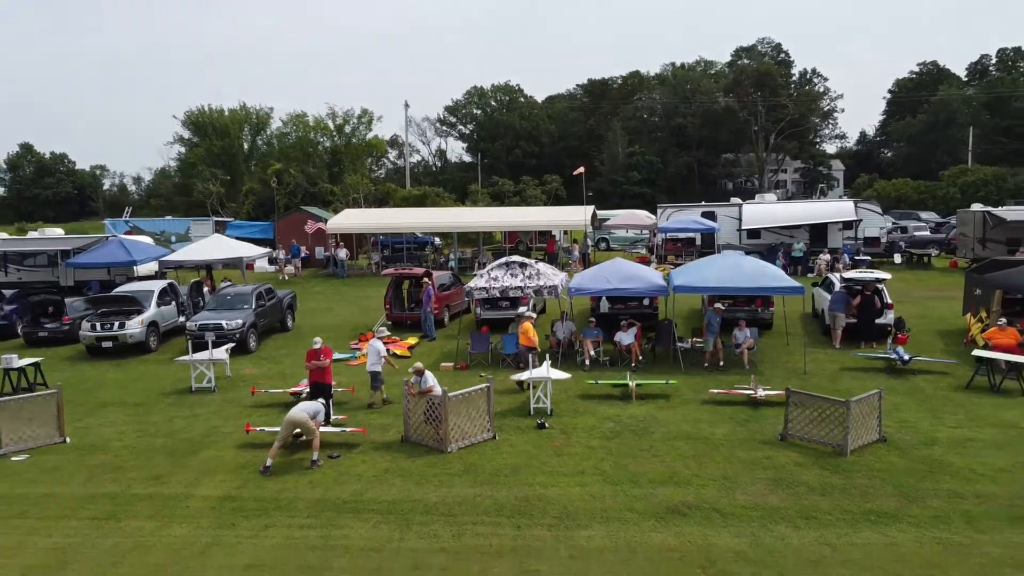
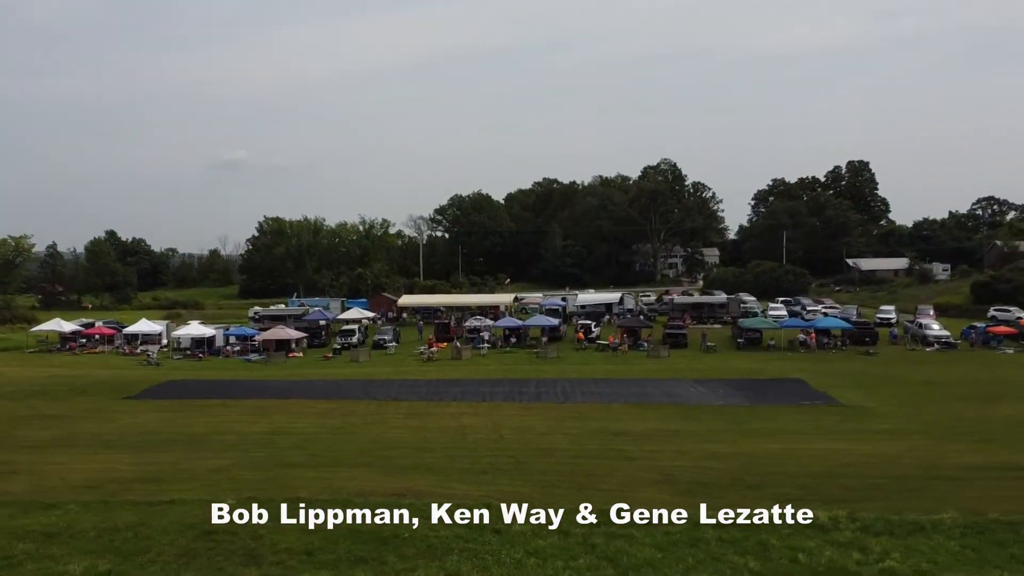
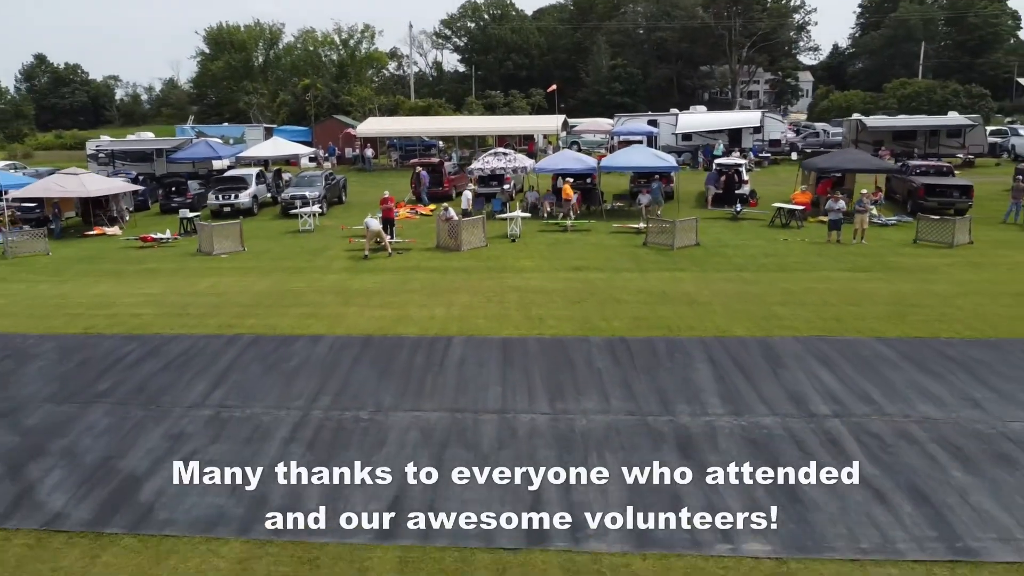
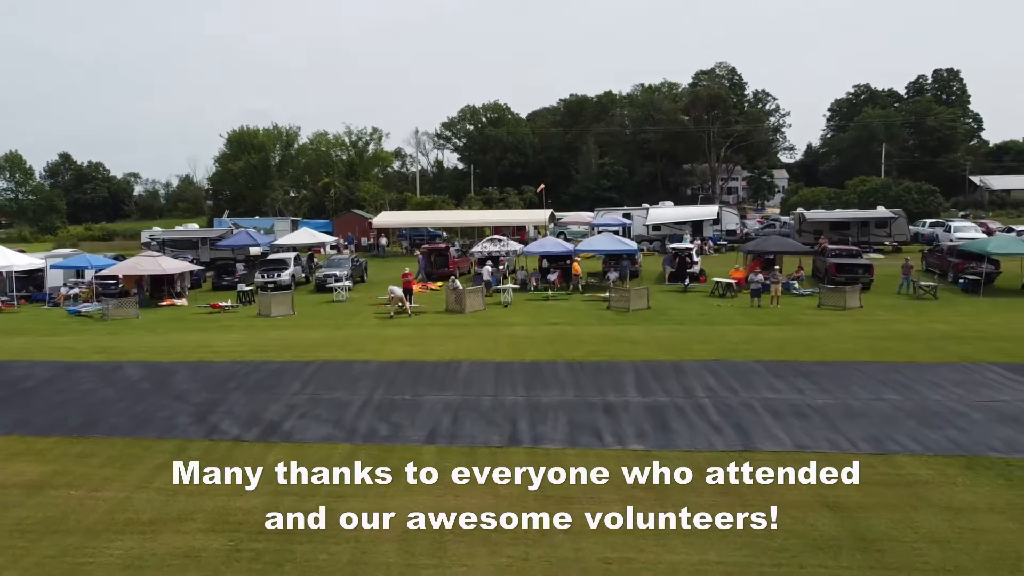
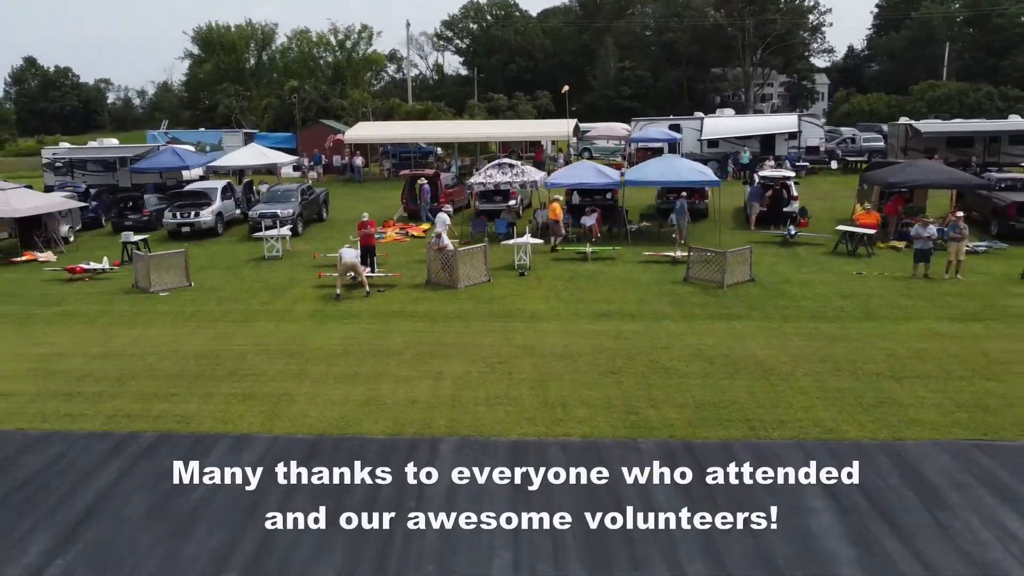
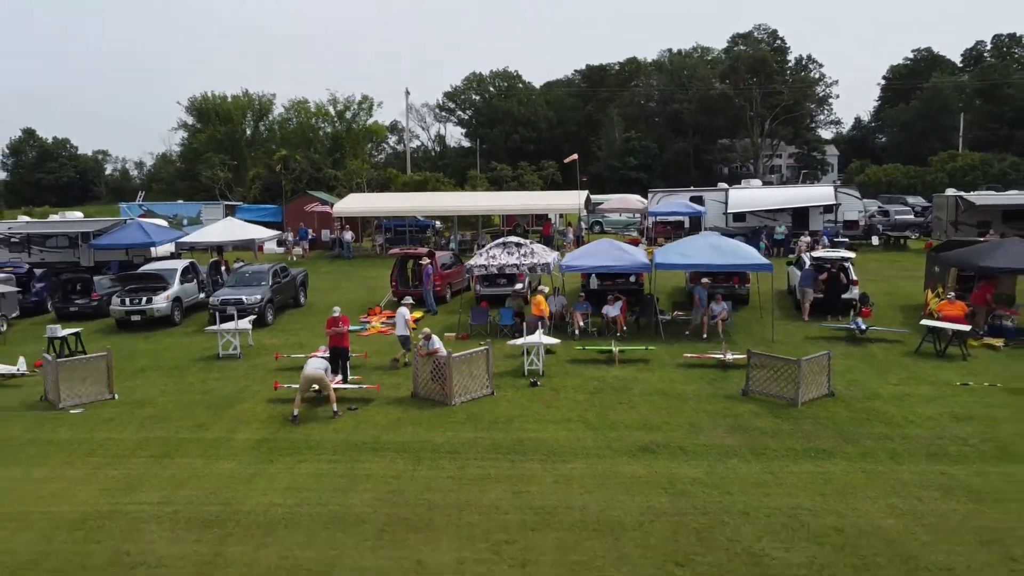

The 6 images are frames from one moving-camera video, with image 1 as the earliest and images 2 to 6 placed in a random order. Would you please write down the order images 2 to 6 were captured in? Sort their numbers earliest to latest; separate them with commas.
6, 5, 3, 4, 2
